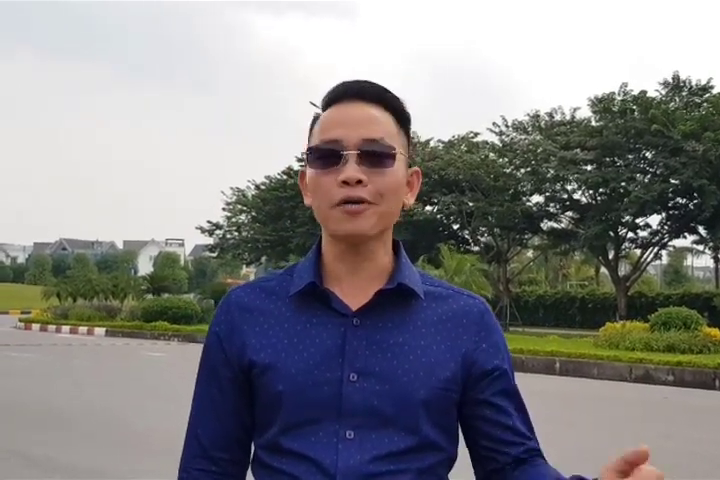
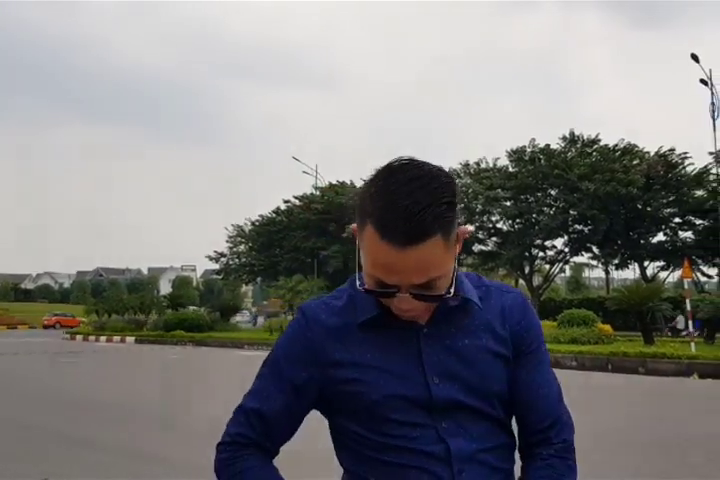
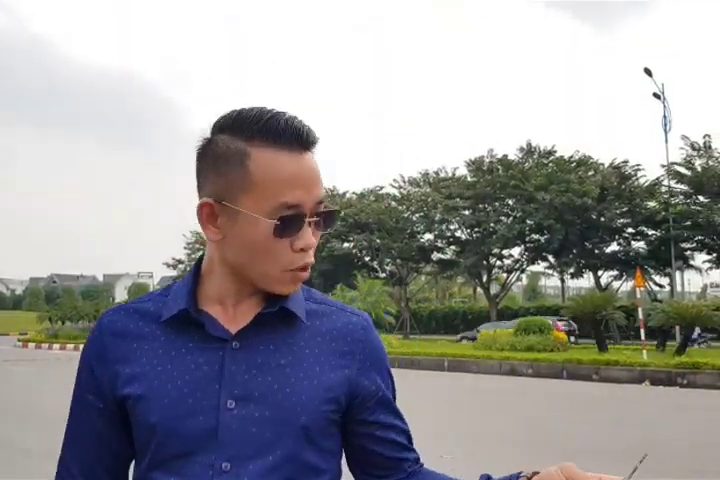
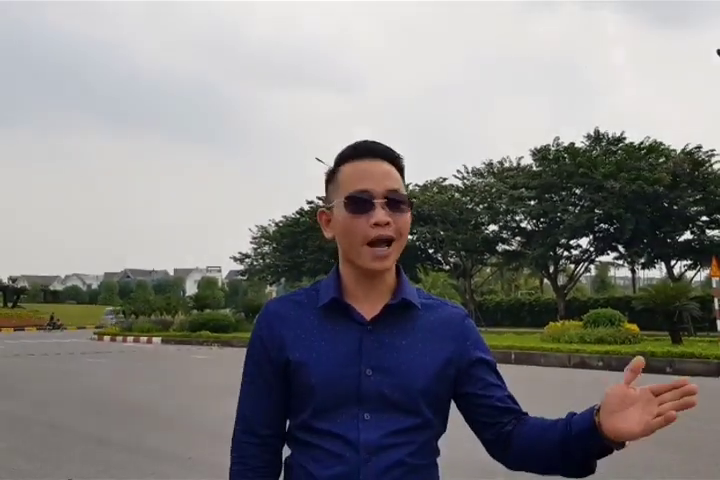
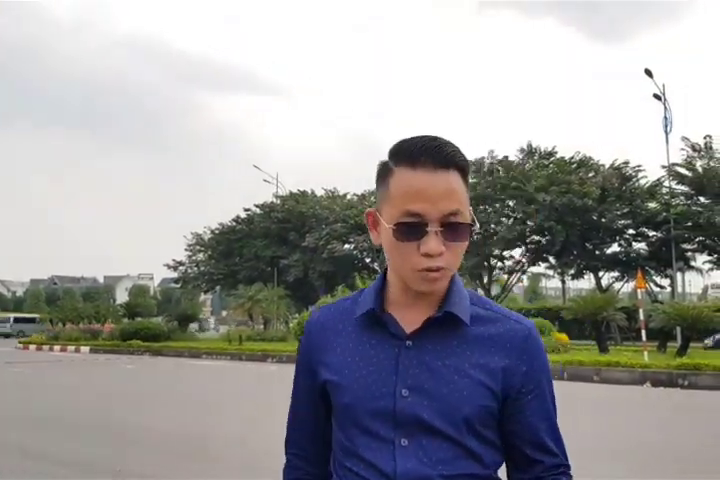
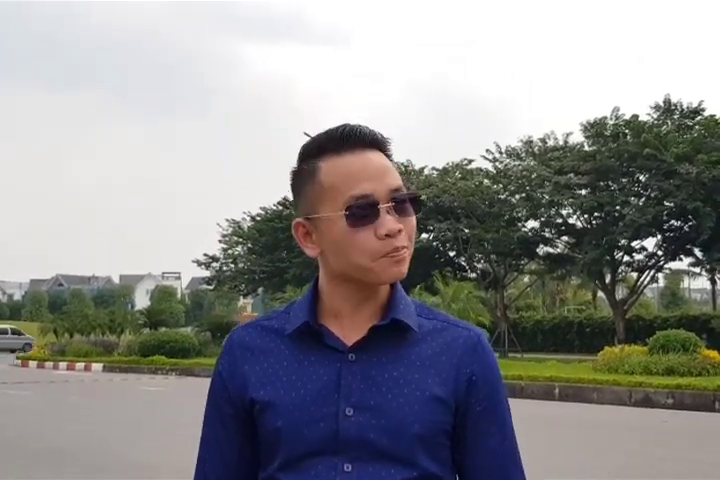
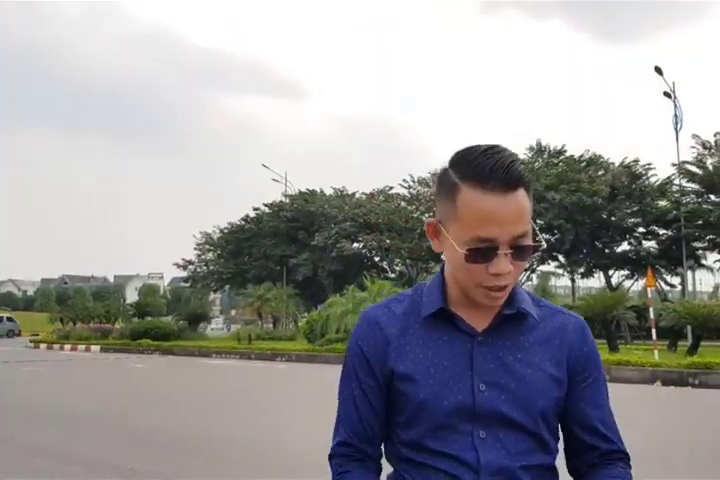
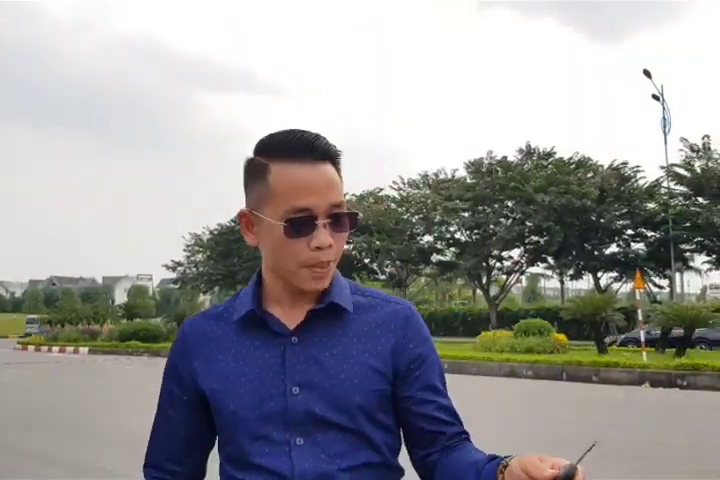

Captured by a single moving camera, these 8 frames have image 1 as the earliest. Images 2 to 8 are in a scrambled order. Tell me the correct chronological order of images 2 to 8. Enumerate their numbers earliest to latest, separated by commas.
6, 4, 2, 7, 5, 8, 3
